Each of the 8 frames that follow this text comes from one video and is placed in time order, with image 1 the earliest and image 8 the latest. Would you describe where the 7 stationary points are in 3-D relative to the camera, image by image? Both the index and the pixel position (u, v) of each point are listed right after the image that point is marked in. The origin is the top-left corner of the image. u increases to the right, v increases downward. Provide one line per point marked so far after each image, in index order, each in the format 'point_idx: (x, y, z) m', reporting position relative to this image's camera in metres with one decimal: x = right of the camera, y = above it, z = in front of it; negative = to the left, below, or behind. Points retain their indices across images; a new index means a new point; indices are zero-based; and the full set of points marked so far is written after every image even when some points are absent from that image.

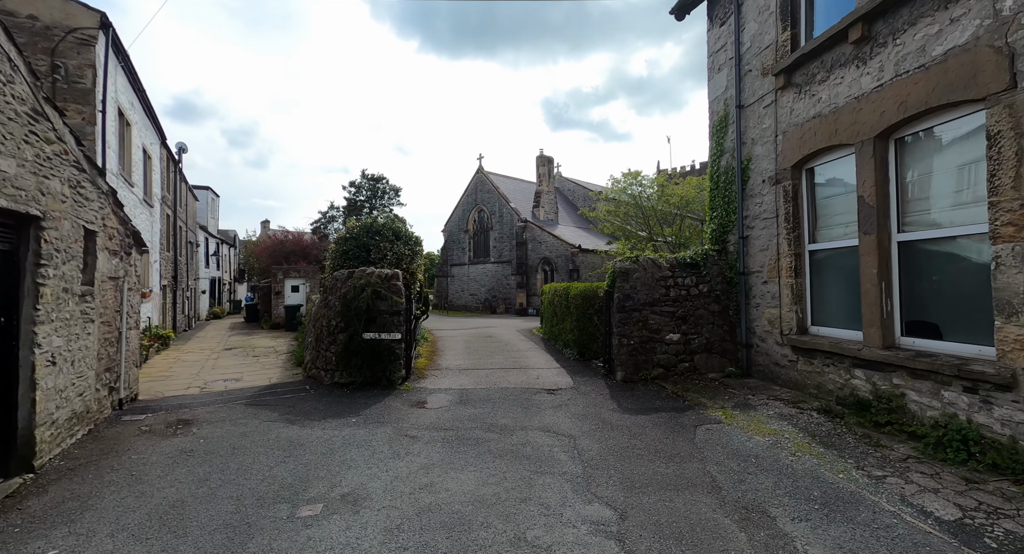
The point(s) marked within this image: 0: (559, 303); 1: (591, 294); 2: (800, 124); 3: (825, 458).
0: (+1.2, -0.7, +11.8) m
1: (+1.7, -0.4, +9.9) m
2: (+3.8, +2.0, +6.1) m
3: (+2.9, -1.7, +4.3) m
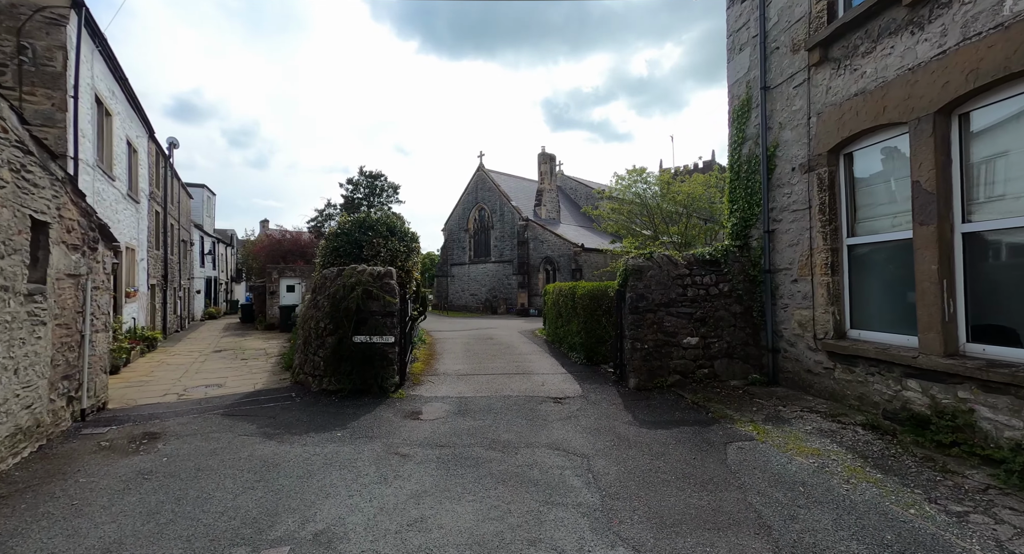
0: (+1.2, -0.7, +11.1) m
1: (+1.7, -0.3, +9.2) m
2: (+3.9, +2.1, +5.4) m
3: (+3.0, -1.7, +3.6) m
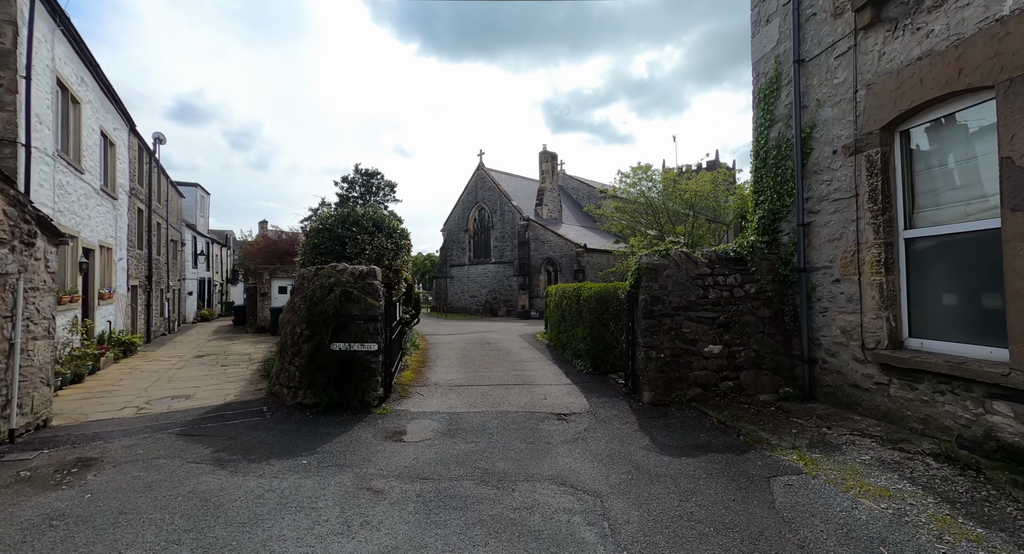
0: (+1.2, -0.7, +10.3) m
1: (+1.7, -0.3, +8.4) m
2: (+3.8, +2.1, +4.6) m
3: (+2.9, -1.6, +2.8) m
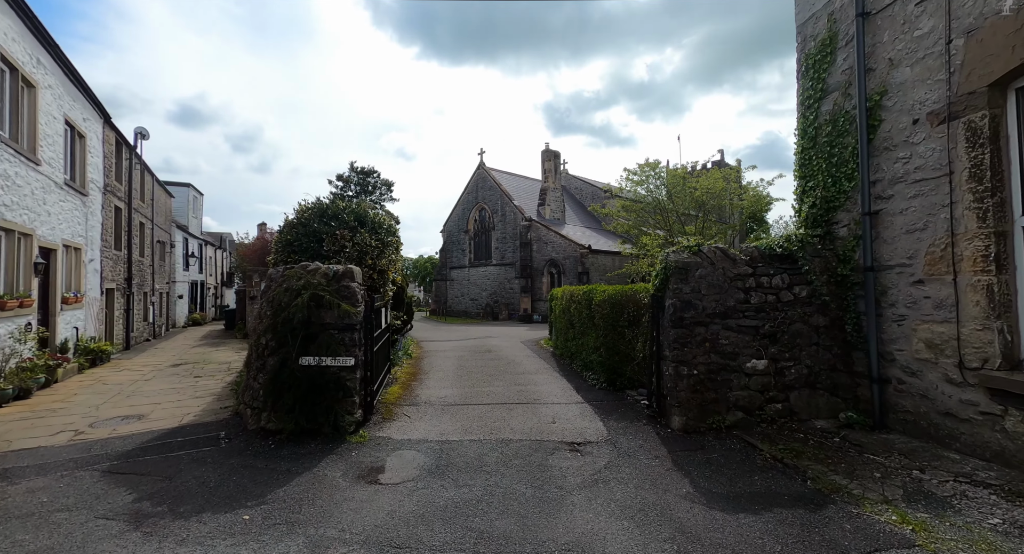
0: (+1.3, -0.7, +9.2) m
1: (+1.8, -0.4, +7.3) m
2: (+3.9, +2.1, +3.5) m
3: (+2.9, -1.6, +1.7) m
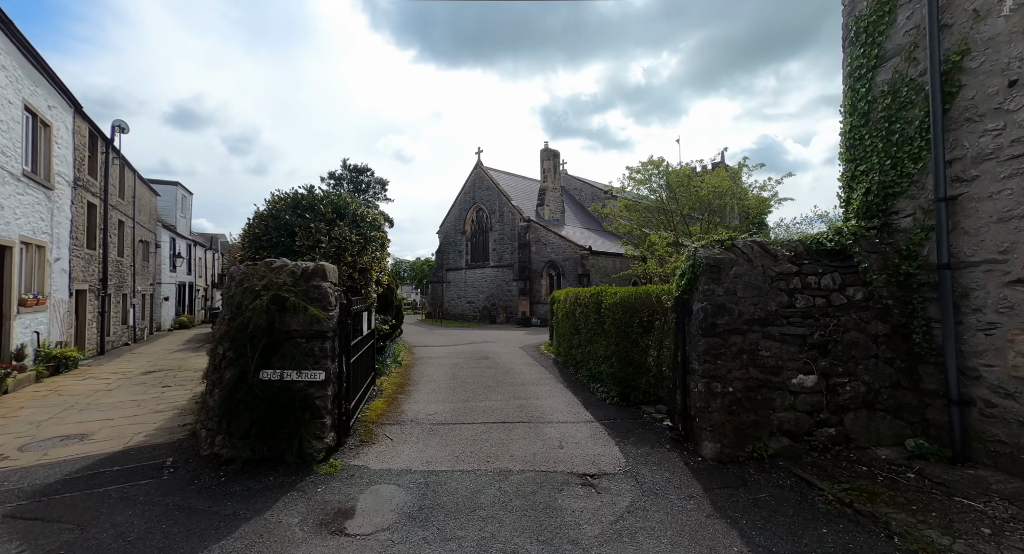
0: (+1.2, -0.7, +8.3) m
1: (+1.7, -0.4, +6.4) m
2: (+3.9, +2.1, +2.7) m
3: (+3.0, -1.6, +0.8) m
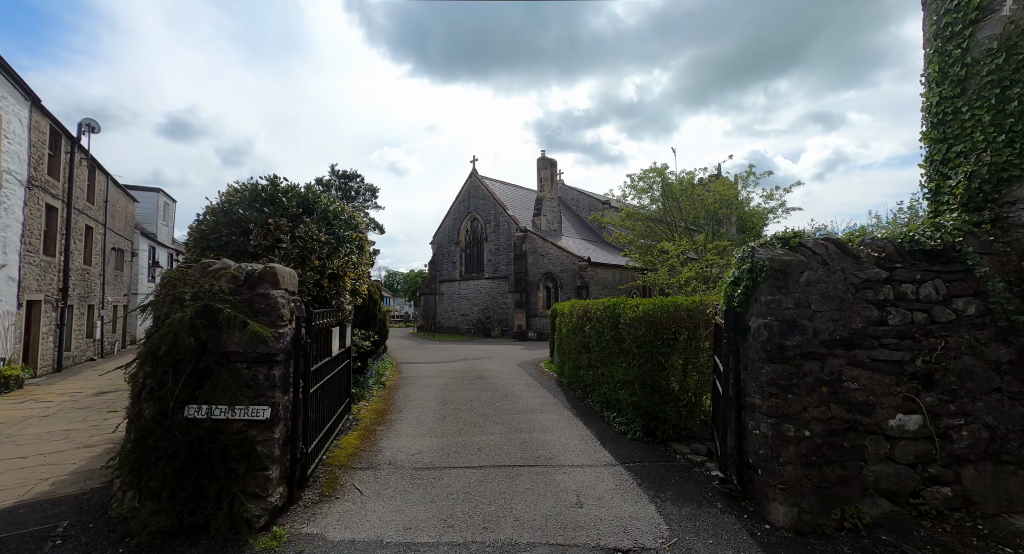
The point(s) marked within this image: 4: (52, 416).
0: (+1.2, -0.9, +7.2) m
1: (+1.8, -0.5, +5.4) m
2: (+4.0, +2.1, +1.7) m
3: (+3.1, -1.6, -0.3) m
4: (-8.0, -2.4, +8.0) m
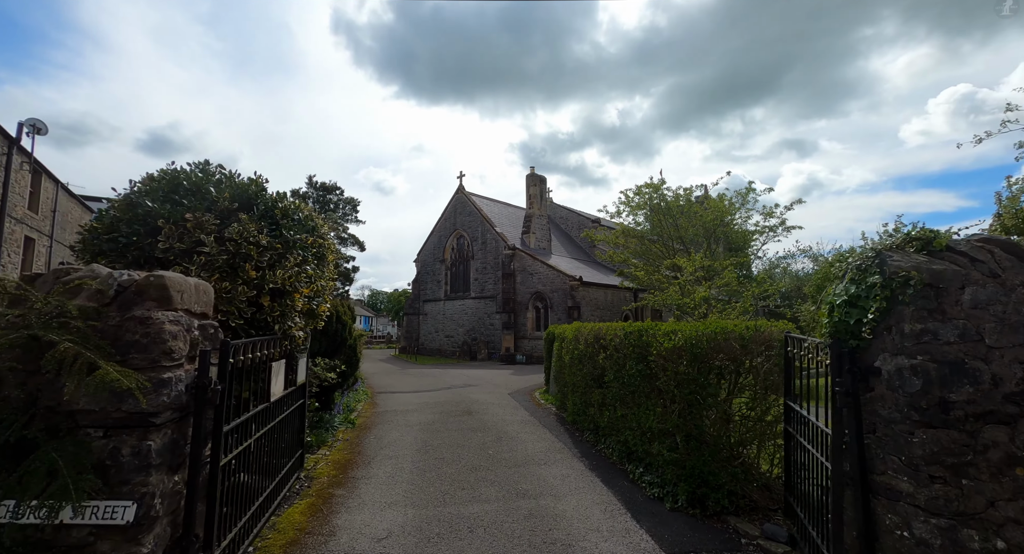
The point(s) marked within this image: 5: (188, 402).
0: (+1.2, -1.1, +6.0) m
1: (+1.8, -0.6, +4.1) m
2: (+4.1, +2.1, +0.7) m
3: (+3.3, -1.5, -1.5) m
4: (-8.0, -2.6, +6.3) m
5: (-1.8, -0.7, +2.7) m
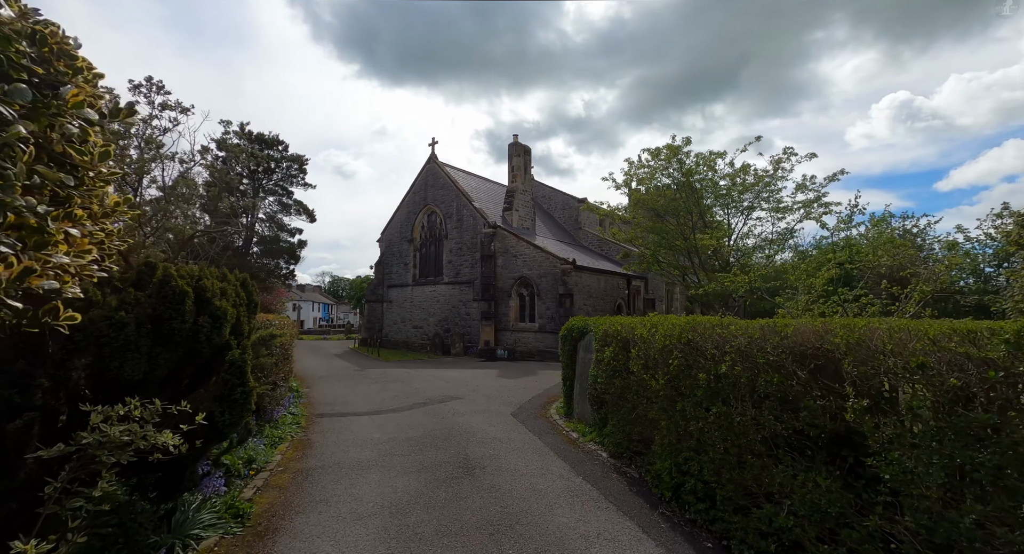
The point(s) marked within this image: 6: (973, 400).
0: (+1.8, -0.7, +2.3) m
1: (+2.5, -0.3, +0.5) m
2: (+5.1, +2.3, -2.9) m
3: (+4.4, -1.3, -5.0) m
4: (-7.5, -2.1, +2.0) m
5: (-1.0, -0.4, -1.2) m
6: (+1.9, -0.5, +1.9) m
